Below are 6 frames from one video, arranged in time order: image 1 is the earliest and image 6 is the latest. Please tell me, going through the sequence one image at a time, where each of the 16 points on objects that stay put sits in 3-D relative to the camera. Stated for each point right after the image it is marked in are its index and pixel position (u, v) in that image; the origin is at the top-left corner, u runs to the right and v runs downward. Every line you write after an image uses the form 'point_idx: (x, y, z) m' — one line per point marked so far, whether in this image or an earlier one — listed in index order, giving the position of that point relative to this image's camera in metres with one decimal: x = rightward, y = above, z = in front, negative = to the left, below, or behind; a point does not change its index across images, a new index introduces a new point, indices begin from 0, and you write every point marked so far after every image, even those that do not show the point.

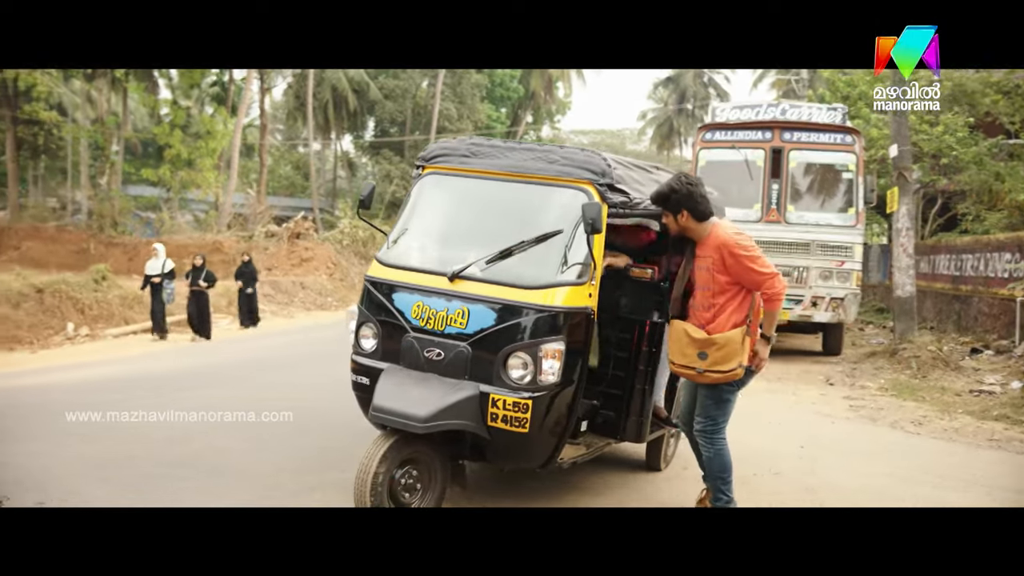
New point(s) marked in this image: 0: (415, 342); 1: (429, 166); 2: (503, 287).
0: (-0.5, -0.3, +4.7) m
1: (-0.5, +0.7, +5.4) m
2: (-0.1, 0.0, +4.6) m
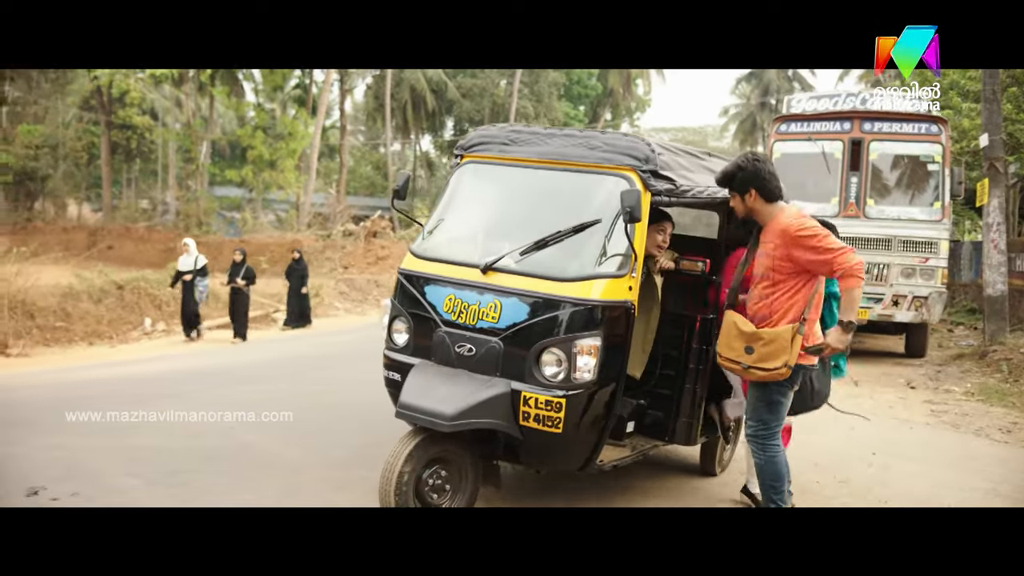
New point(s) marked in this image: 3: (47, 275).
0: (-0.3, -0.2, +4.5) m
1: (-0.3, +0.8, +5.2) m
2: (+0.1, +0.1, +4.4) m
3: (-9.2, +0.3, +17.8) m
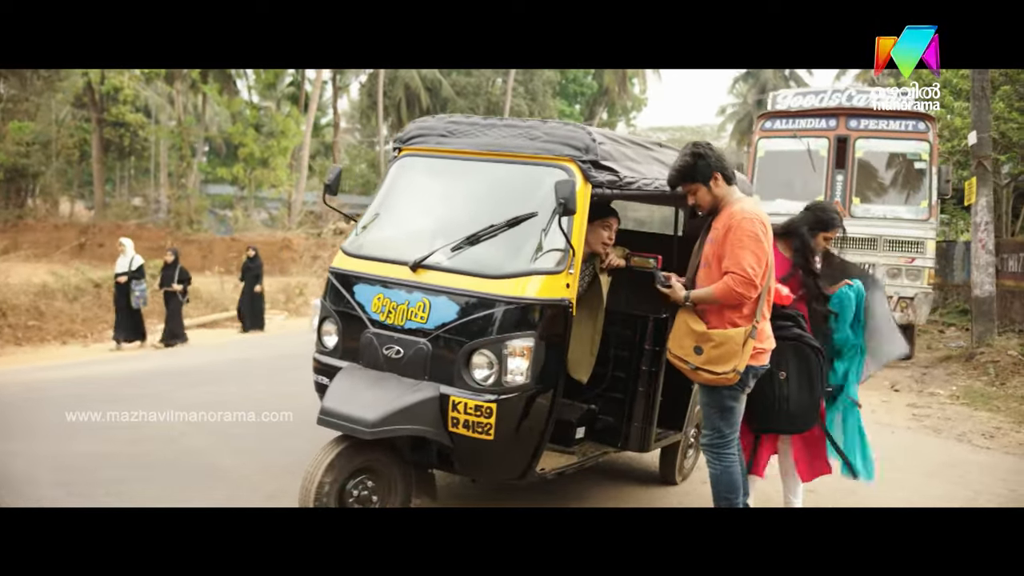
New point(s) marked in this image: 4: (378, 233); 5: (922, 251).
0: (-0.6, -0.2, +4.2) m
1: (-0.6, +0.8, +4.9) m
2: (-0.2, +0.1, +4.1) m
3: (-9.5, +0.3, +17.5) m
4: (-0.7, +0.3, +4.7) m
5: (+5.1, +0.5, +11.1) m
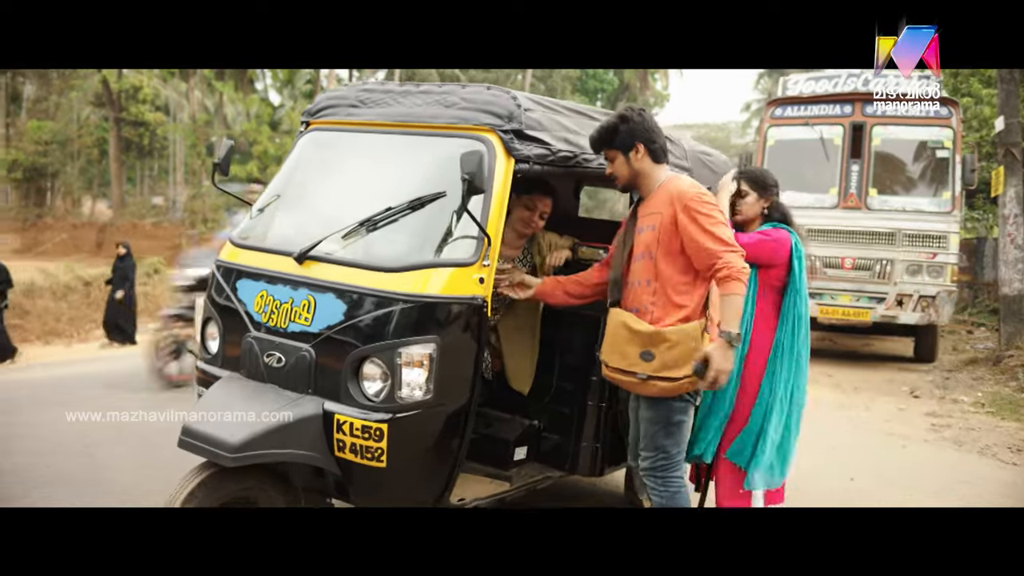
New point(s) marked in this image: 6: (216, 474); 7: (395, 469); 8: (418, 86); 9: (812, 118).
0: (-1.0, -0.2, +3.5) m
1: (-0.9, +0.8, +4.2) m
2: (-0.6, +0.1, +3.4) m
3: (-9.4, +0.3, +17.1) m
4: (-1.1, +0.3, +4.0) m
5: (+4.9, +0.5, +10.2) m
6: (-1.1, -0.7, +3.3) m
7: (-0.4, -0.7, +3.3) m
8: (-0.4, +0.9, +3.9) m
9: (+3.7, +2.1, +11.2) m
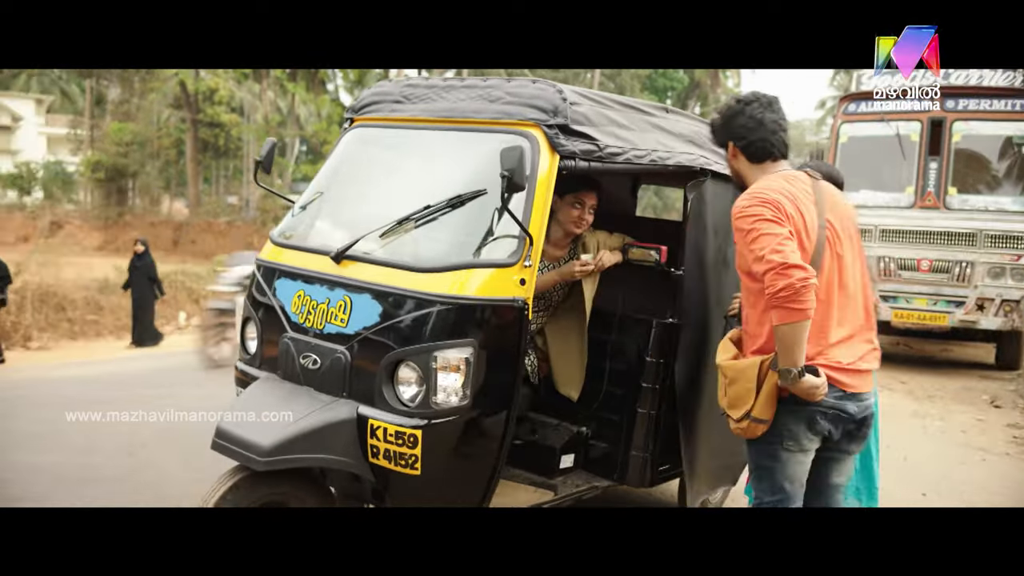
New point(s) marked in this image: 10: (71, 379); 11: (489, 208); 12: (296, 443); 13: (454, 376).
0: (-0.9, -0.2, +3.5) m
1: (-0.7, +0.8, +4.1) m
2: (-0.4, +0.1, +3.3) m
3: (-8.2, +0.4, +17.6) m
4: (-0.9, +0.3, +3.9) m
5: (+5.6, +0.4, +9.7) m
6: (-1.0, -0.7, +3.3) m
7: (-0.3, -0.7, +3.2) m
8: (-0.2, +0.9, +3.8) m
9: (+4.5, +2.1, +10.7) m
10: (-3.5, -0.7, +7.2) m
11: (-0.1, +0.3, +3.4) m
12: (-0.7, -0.5, +3.1) m
13: (-0.2, -0.3, +3.2) m
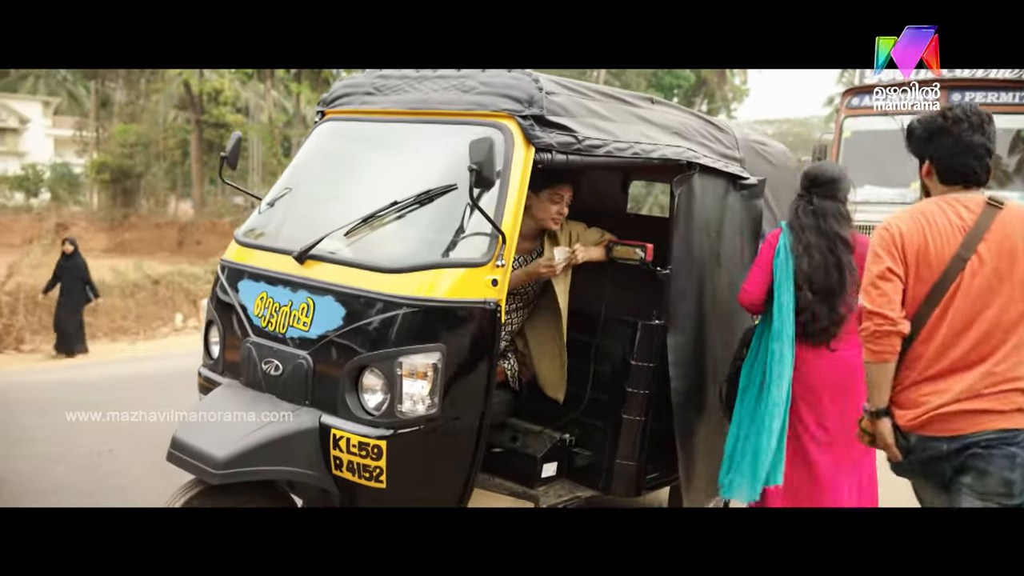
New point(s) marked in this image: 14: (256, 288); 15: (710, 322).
0: (-0.9, -0.2, +3.3) m
1: (-0.8, +0.8, +3.9) m
2: (-0.5, +0.1, +3.1) m
3: (-8.2, +0.4, +17.5) m
4: (-1.0, +0.3, +3.7) m
5: (+5.6, +0.5, +9.5) m
6: (-1.0, -0.7, +3.1) m
7: (-0.4, -0.7, +3.0) m
8: (-0.3, +0.9, +3.6) m
9: (+4.4, +2.1, +10.5) m
10: (-3.5, -0.7, +7.0) m
11: (-0.2, +0.3, +3.2) m
12: (-0.8, -0.5, +2.9) m
13: (-0.3, -0.3, +3.0) m
14: (-1.0, 0.0, +3.4) m
15: (+0.9, -0.2, +4.0) m
